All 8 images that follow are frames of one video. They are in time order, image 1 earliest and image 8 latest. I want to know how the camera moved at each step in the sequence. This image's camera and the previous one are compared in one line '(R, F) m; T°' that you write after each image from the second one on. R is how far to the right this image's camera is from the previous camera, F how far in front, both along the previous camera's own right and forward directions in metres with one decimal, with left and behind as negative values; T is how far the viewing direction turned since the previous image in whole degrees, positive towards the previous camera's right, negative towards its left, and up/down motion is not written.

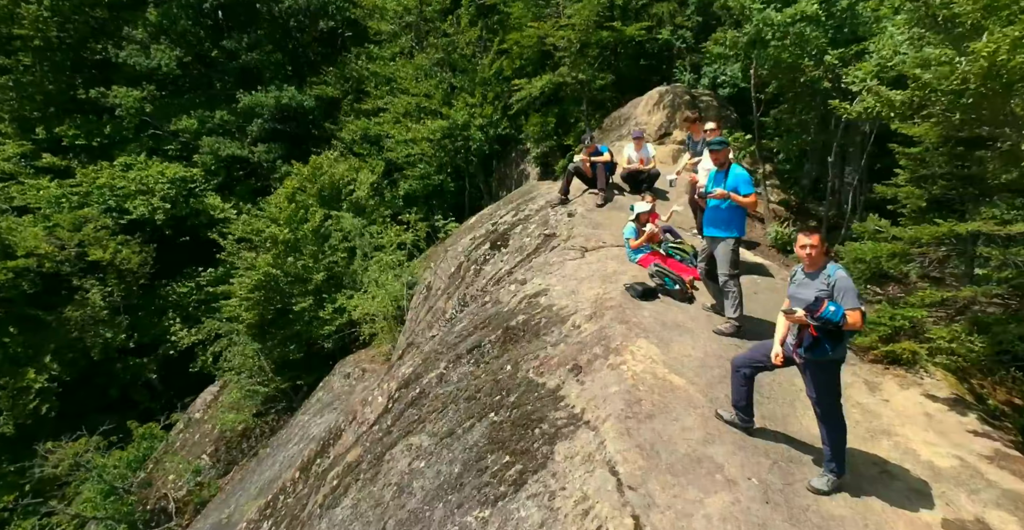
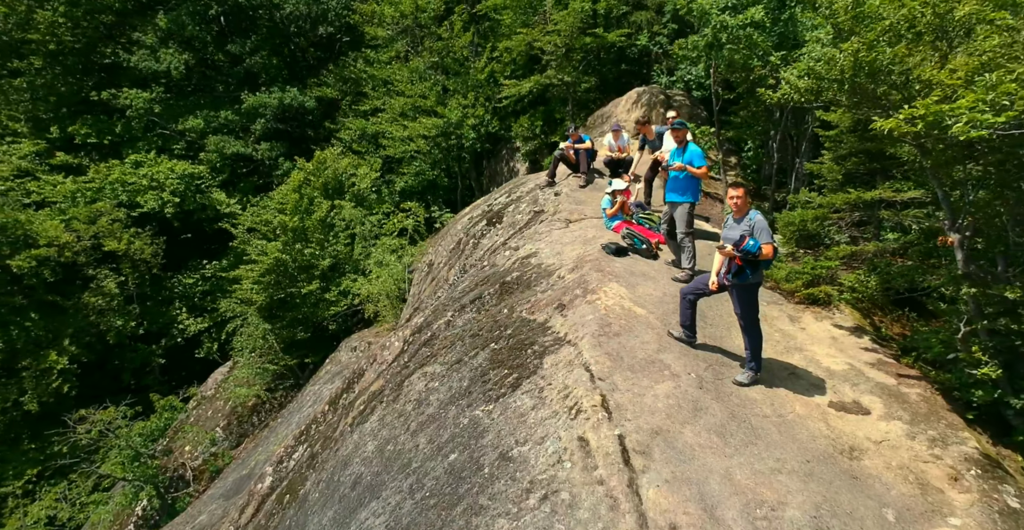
(-0.1, -1.3) m; +1°
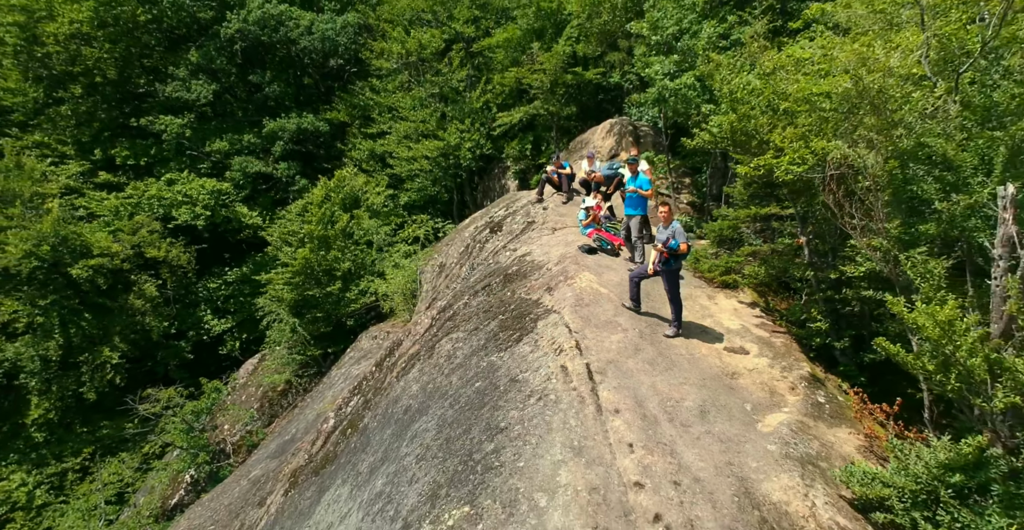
(-0.3, -2.7) m; +1°
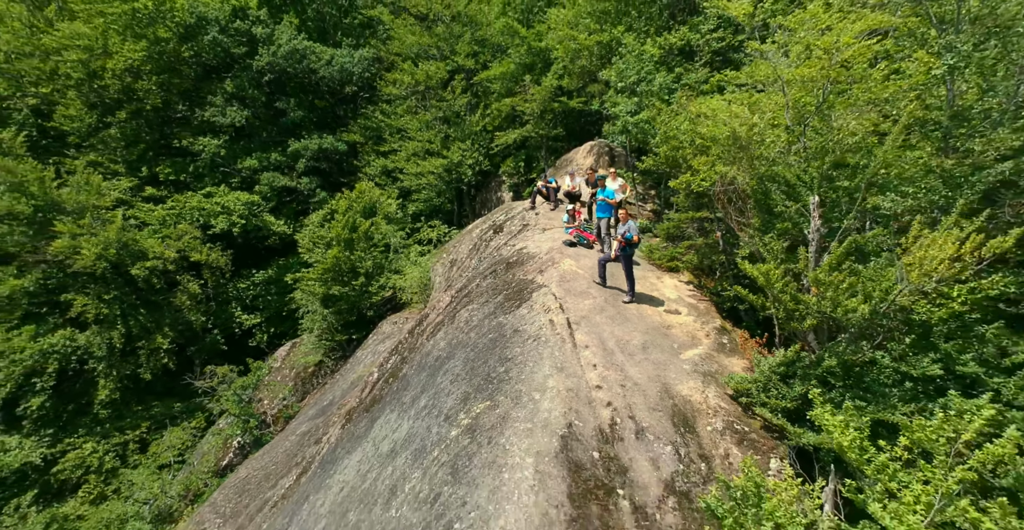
(-0.2, -3.3) m; +1°
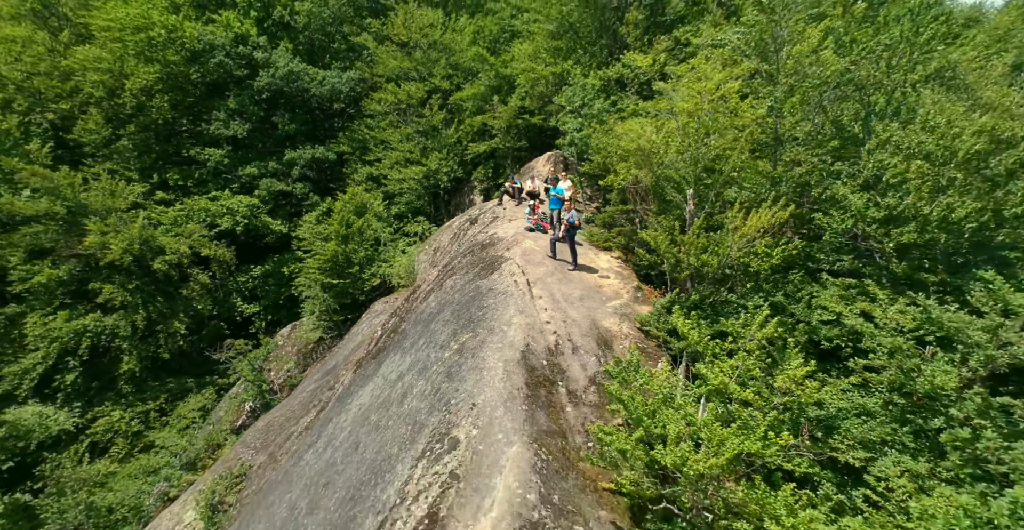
(-0.2, -3.9) m; +3°
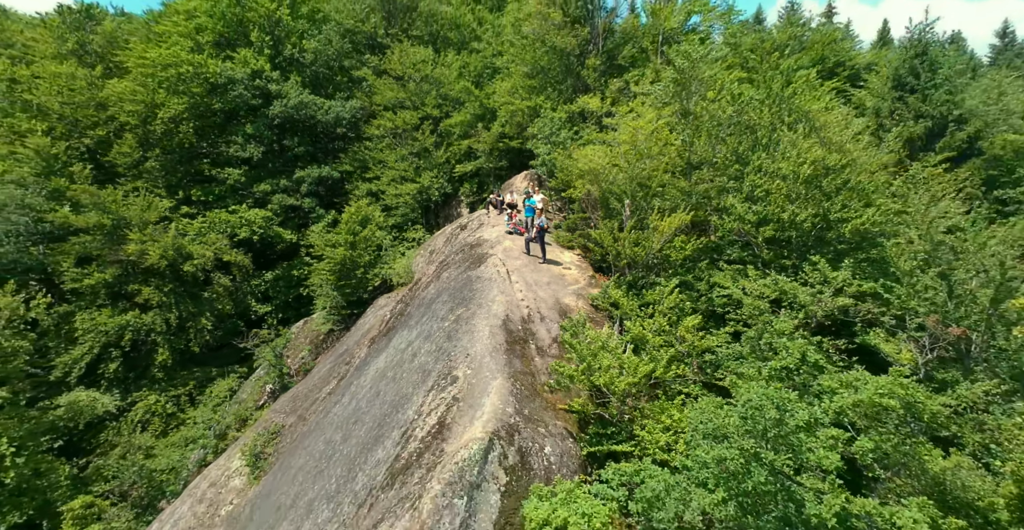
(0.0, -4.3) m; +2°
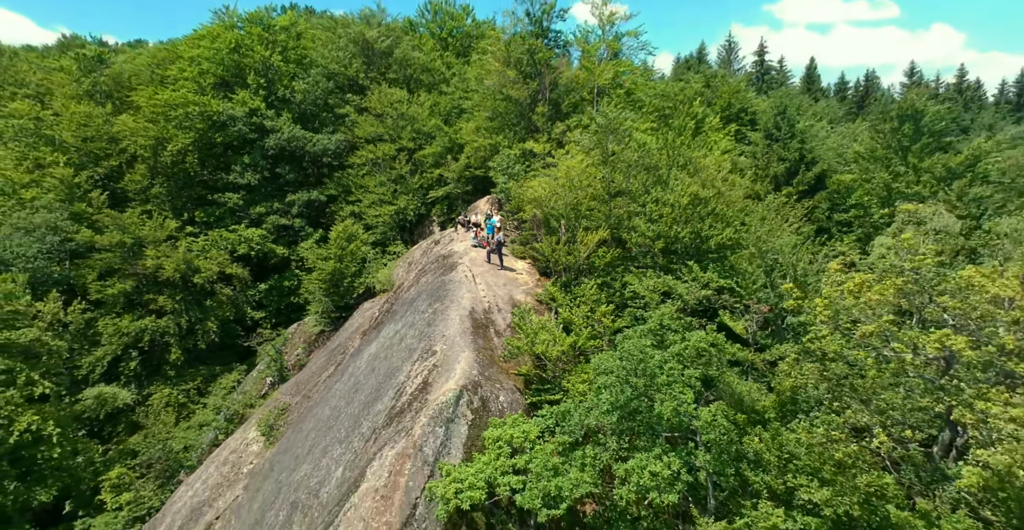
(+0.1, -5.4) m; +3°
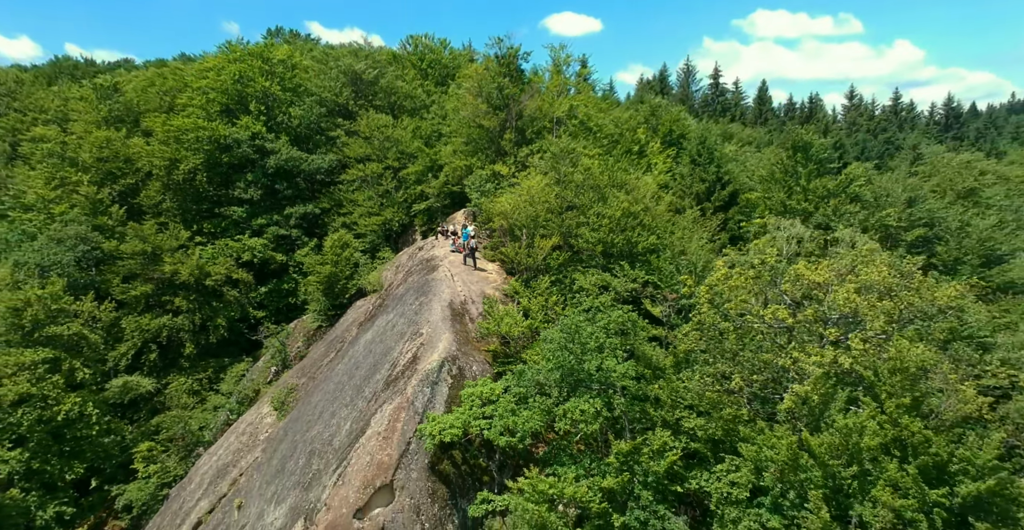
(+0.3, -5.3) m; +2°
